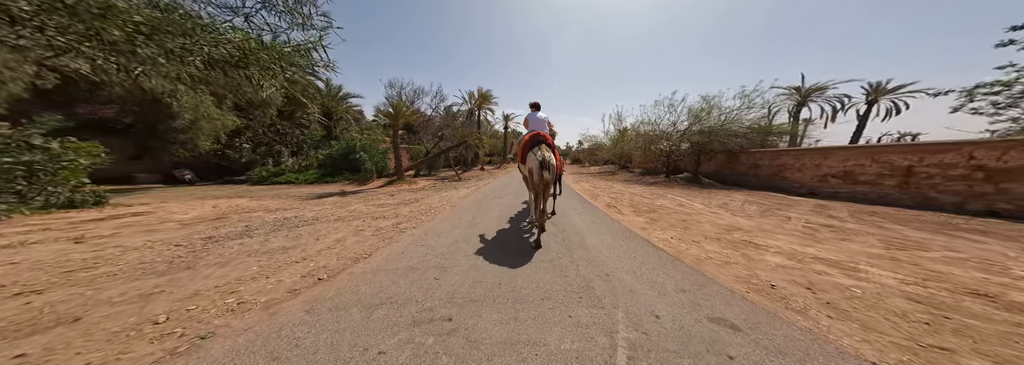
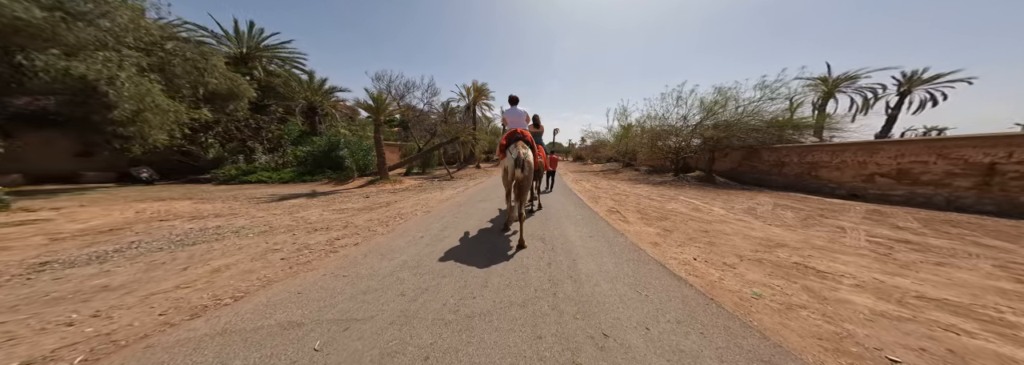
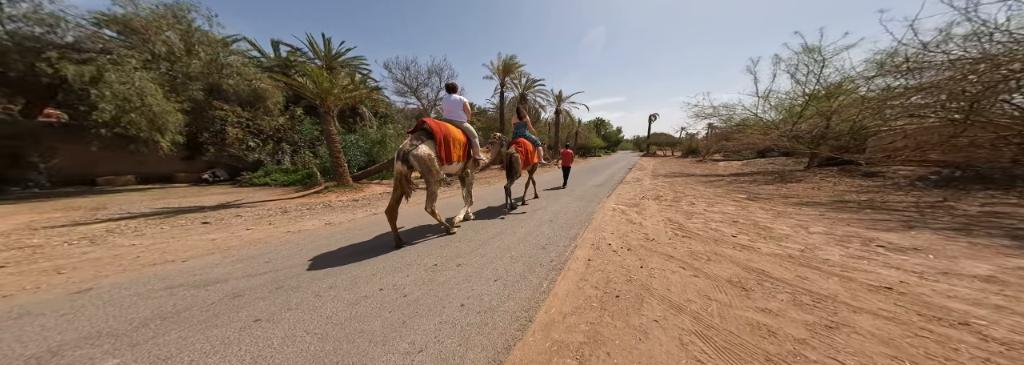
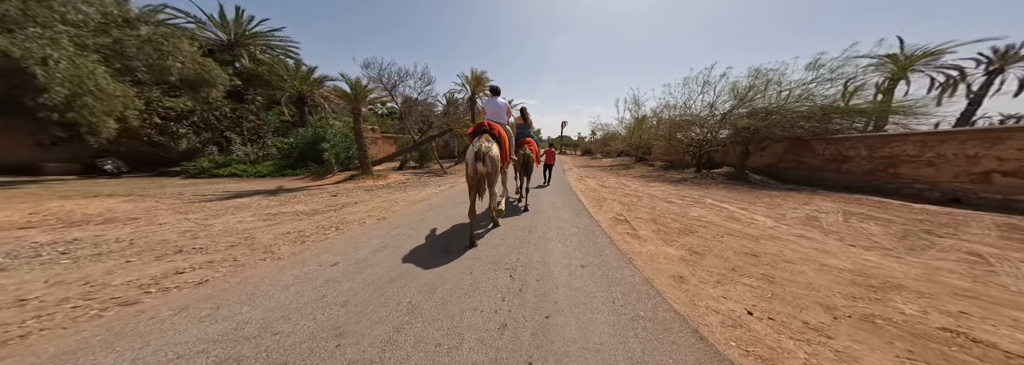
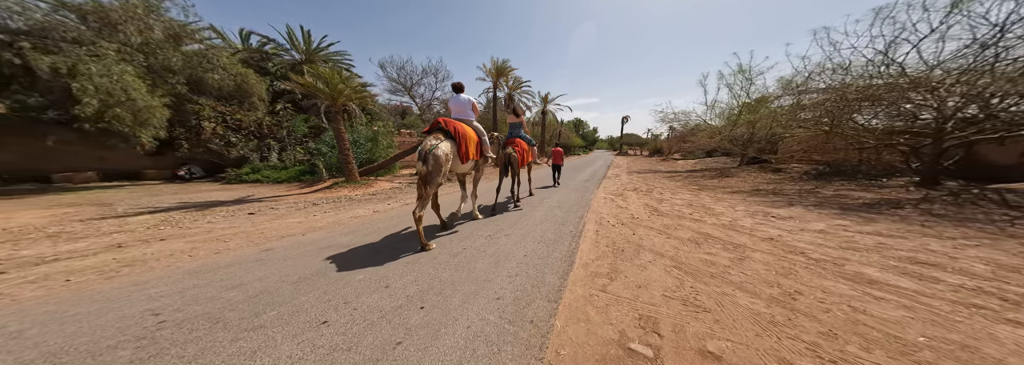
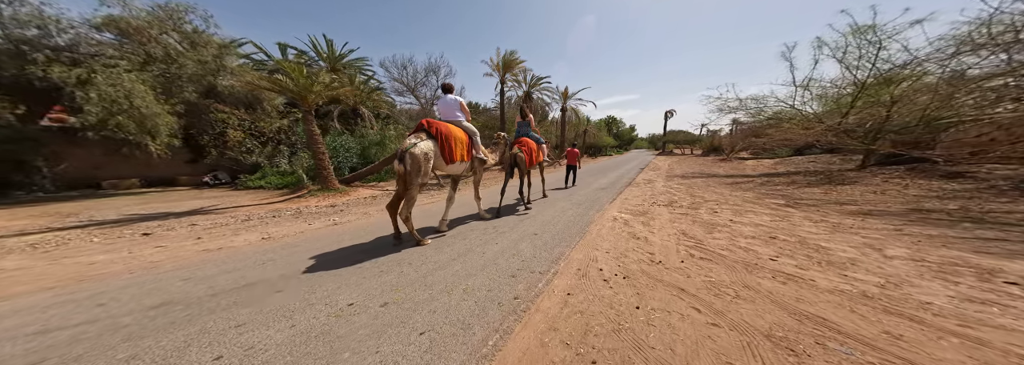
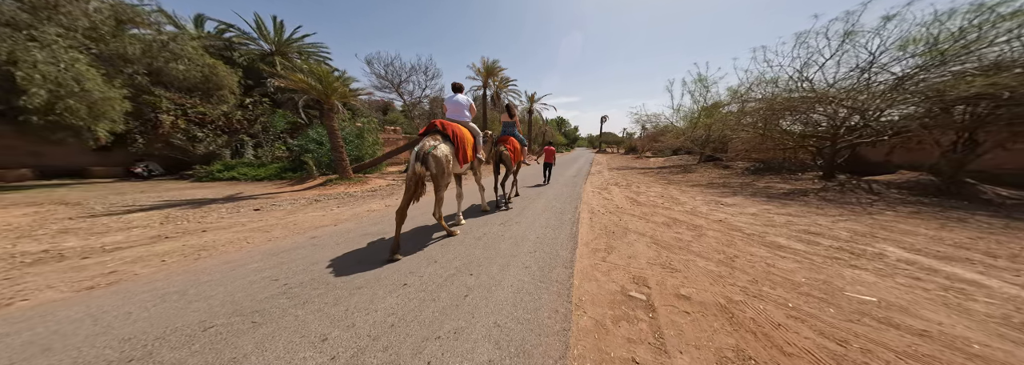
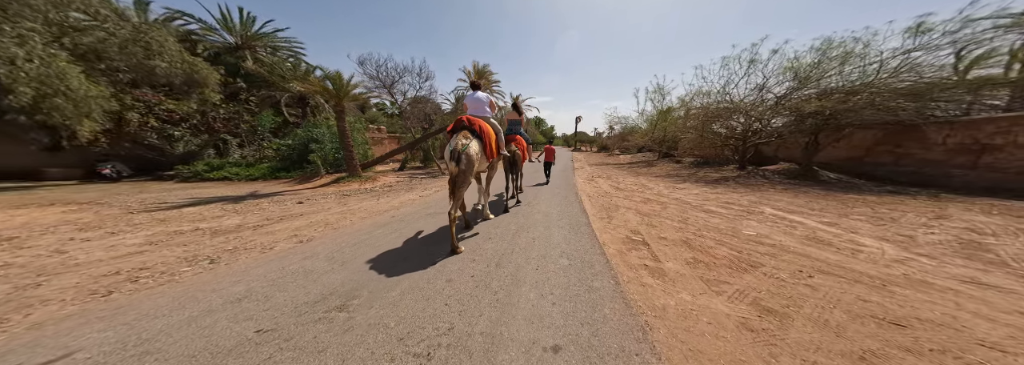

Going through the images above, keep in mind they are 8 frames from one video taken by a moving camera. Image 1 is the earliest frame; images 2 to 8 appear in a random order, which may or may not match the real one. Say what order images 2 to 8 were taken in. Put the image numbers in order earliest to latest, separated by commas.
2, 4, 8, 7, 5, 3, 6
